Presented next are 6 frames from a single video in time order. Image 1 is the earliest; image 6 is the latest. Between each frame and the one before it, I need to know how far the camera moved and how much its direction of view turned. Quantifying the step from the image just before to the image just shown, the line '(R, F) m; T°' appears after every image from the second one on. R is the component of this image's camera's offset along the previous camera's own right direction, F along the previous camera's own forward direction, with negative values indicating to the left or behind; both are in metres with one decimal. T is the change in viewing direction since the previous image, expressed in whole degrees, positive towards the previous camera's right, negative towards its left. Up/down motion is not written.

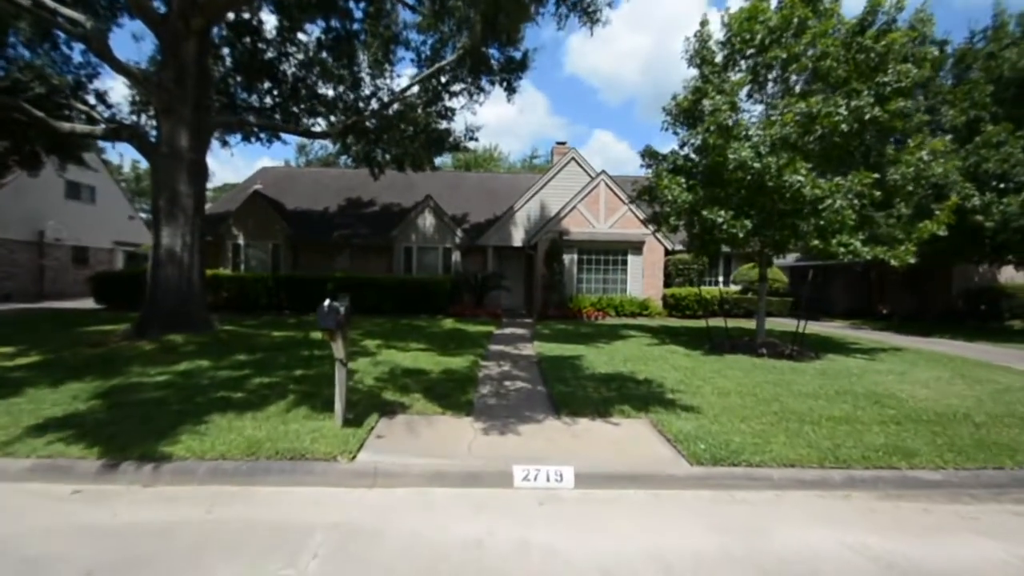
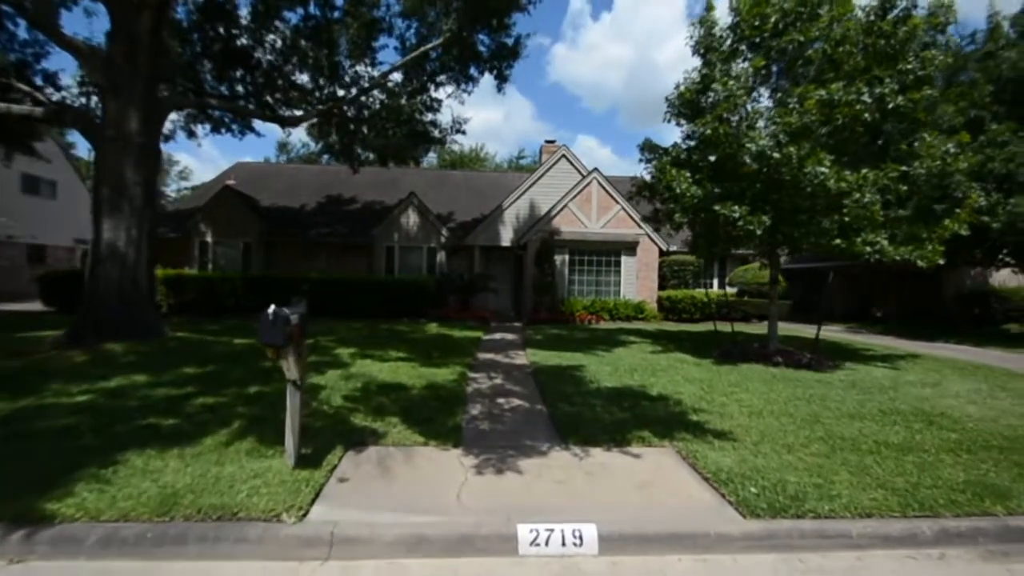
(-0.2, +1.3) m; +2°
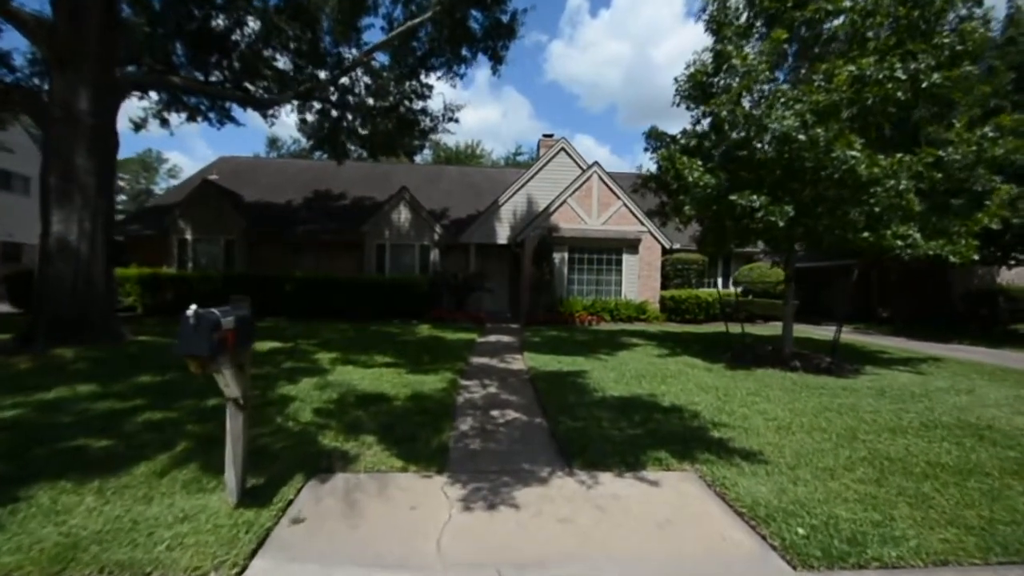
(0.0, +0.9) m; +1°
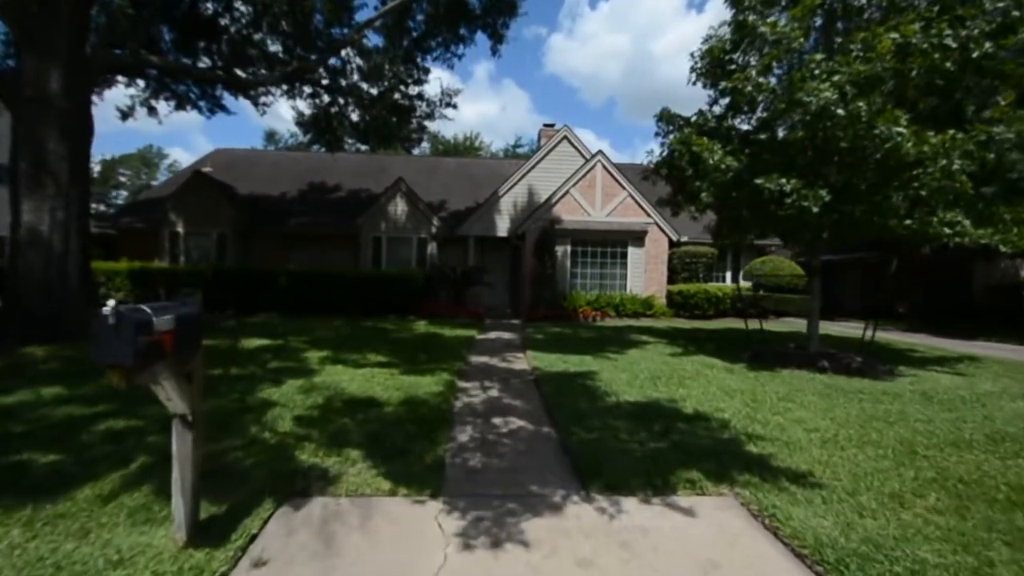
(-0.1, +0.8) m; 0°
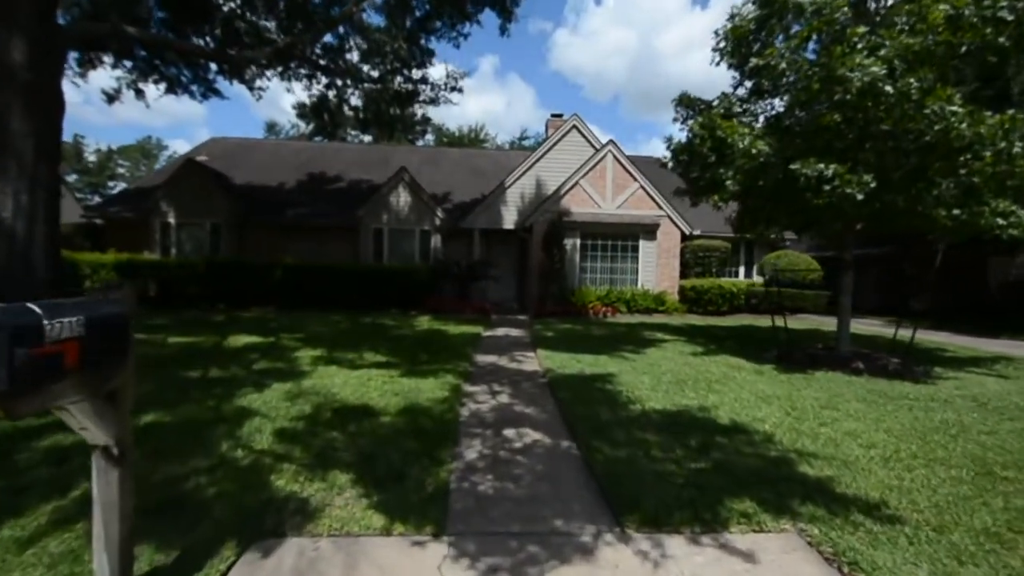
(-0.2, +0.8) m; 0°
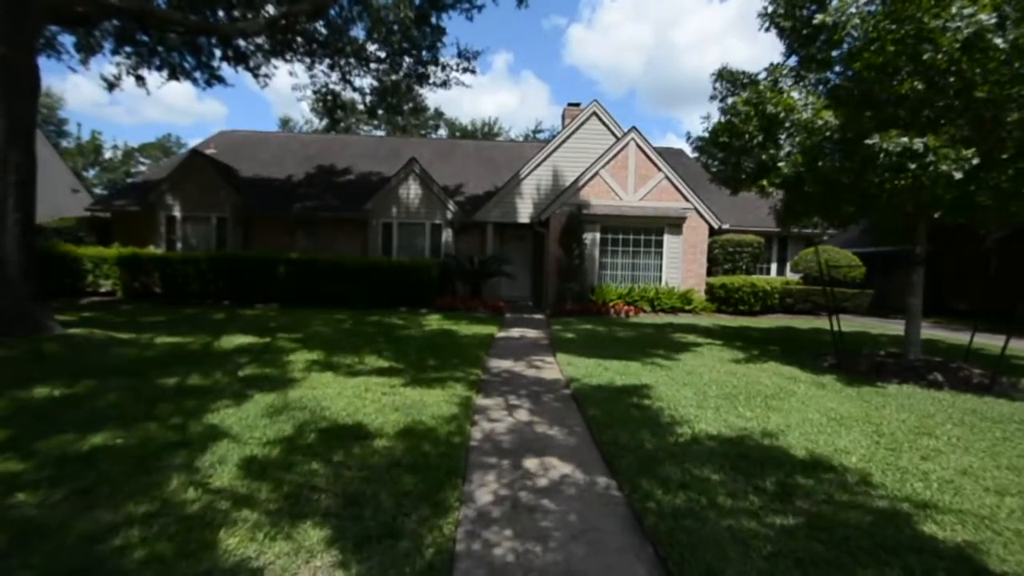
(-0.1, +1.0) m; -2°
